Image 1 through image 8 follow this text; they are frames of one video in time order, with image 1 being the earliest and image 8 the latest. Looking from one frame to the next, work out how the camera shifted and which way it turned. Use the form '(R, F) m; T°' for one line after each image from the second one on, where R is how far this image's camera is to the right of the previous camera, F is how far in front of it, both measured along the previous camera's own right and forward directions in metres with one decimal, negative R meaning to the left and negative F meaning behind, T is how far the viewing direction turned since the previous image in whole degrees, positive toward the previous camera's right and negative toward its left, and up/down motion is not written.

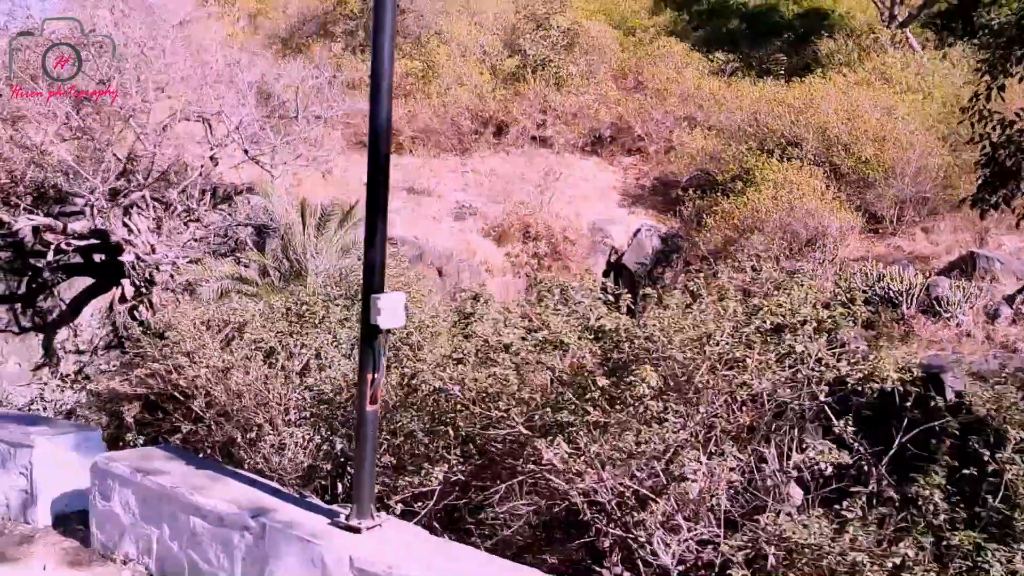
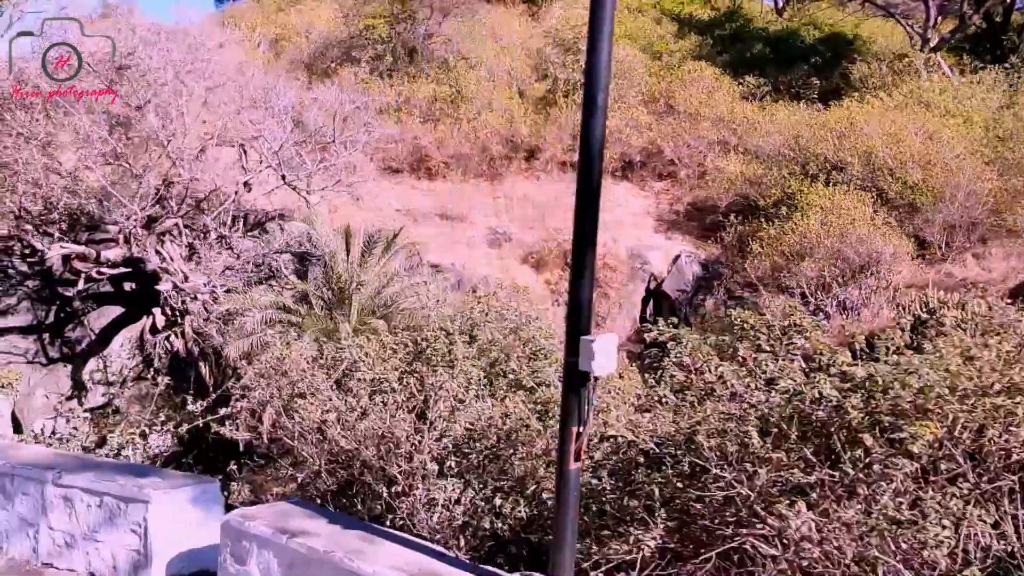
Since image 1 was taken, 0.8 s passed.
(-0.5, +0.3) m; 0°
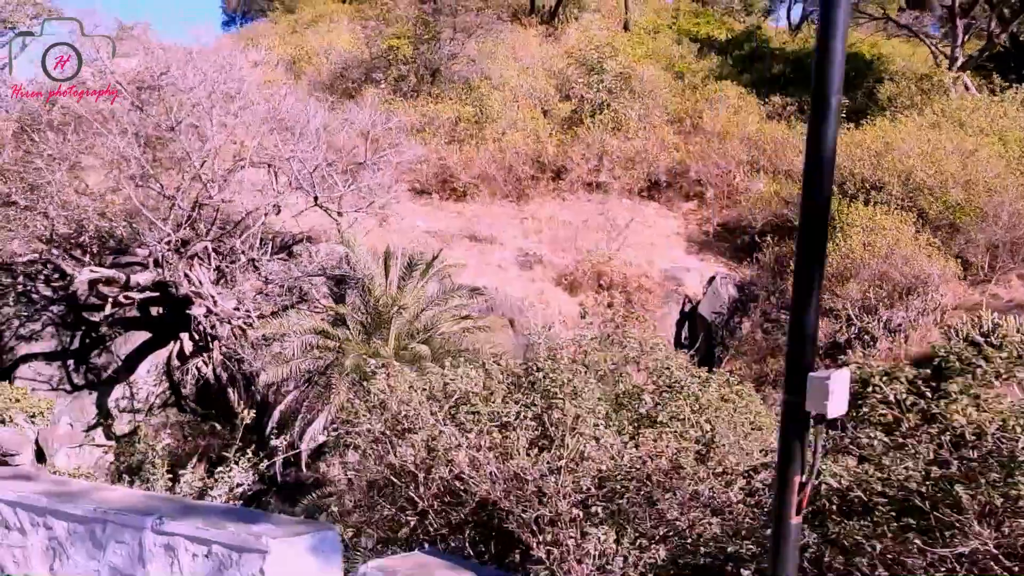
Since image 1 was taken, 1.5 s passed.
(-0.5, +0.2) m; 0°
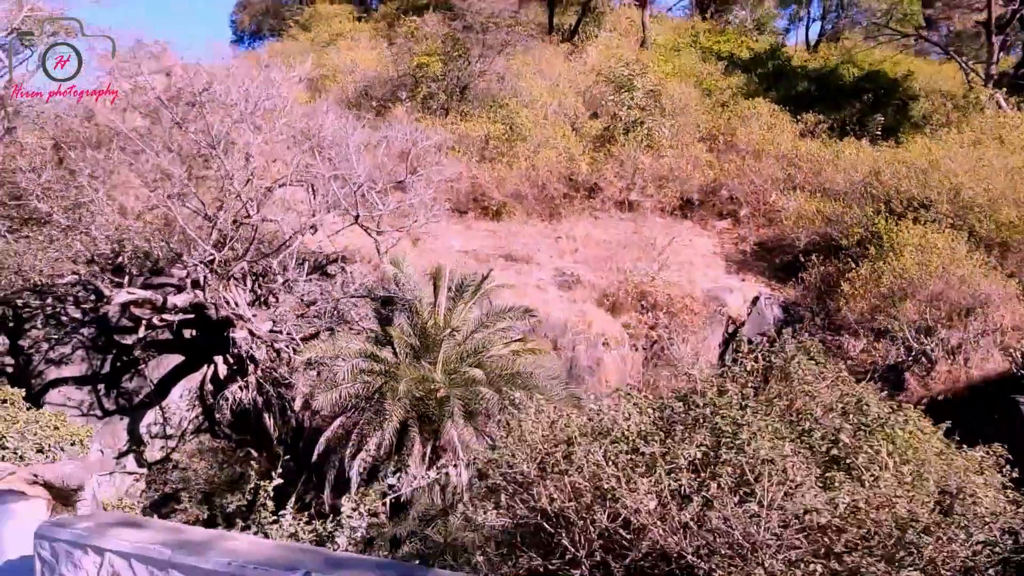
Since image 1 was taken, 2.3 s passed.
(-0.6, +0.3) m; 0°
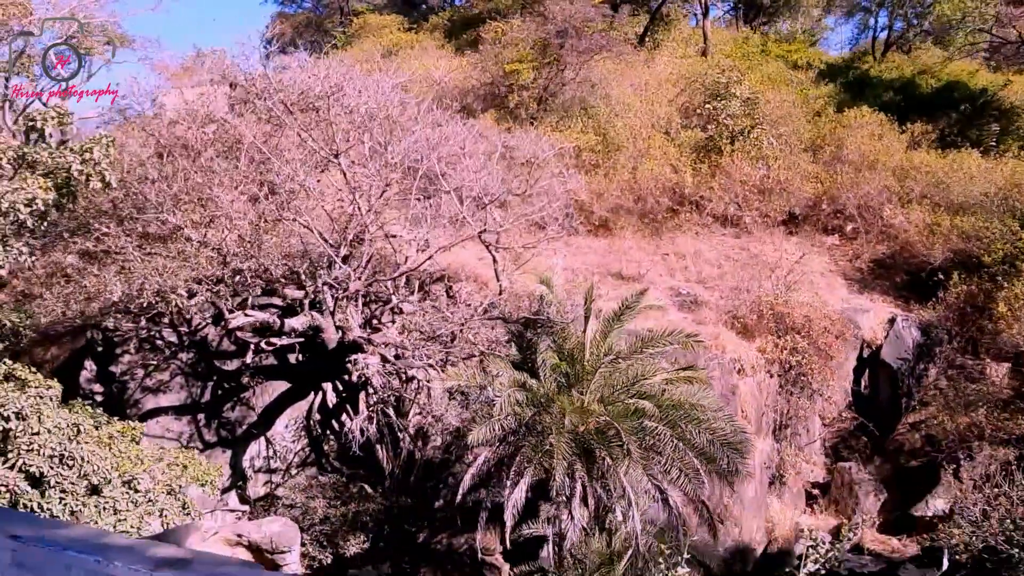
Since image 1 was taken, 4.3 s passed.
(-1.4, +0.8) m; 0°
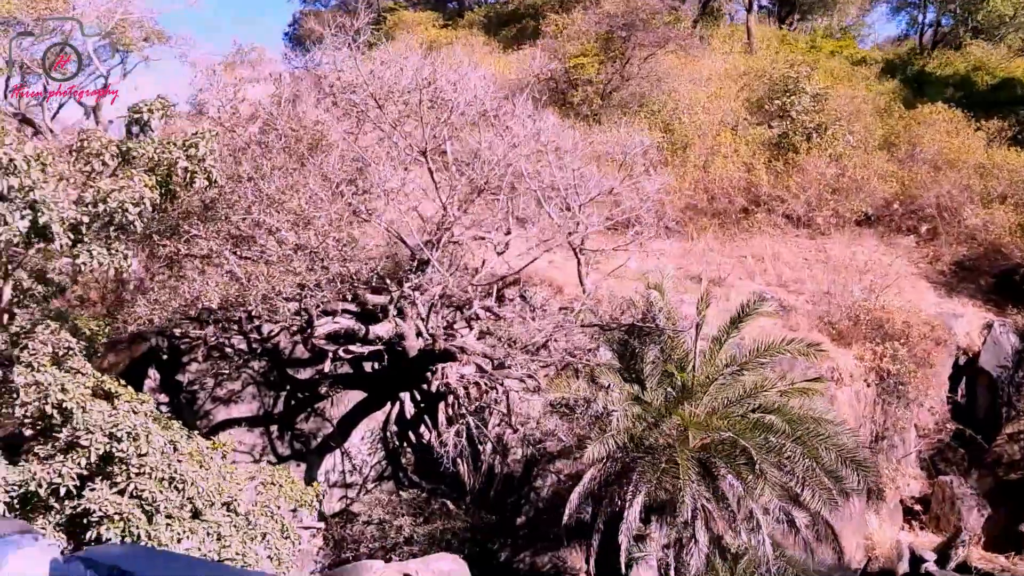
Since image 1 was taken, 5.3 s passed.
(-0.9, +0.5) m; 0°
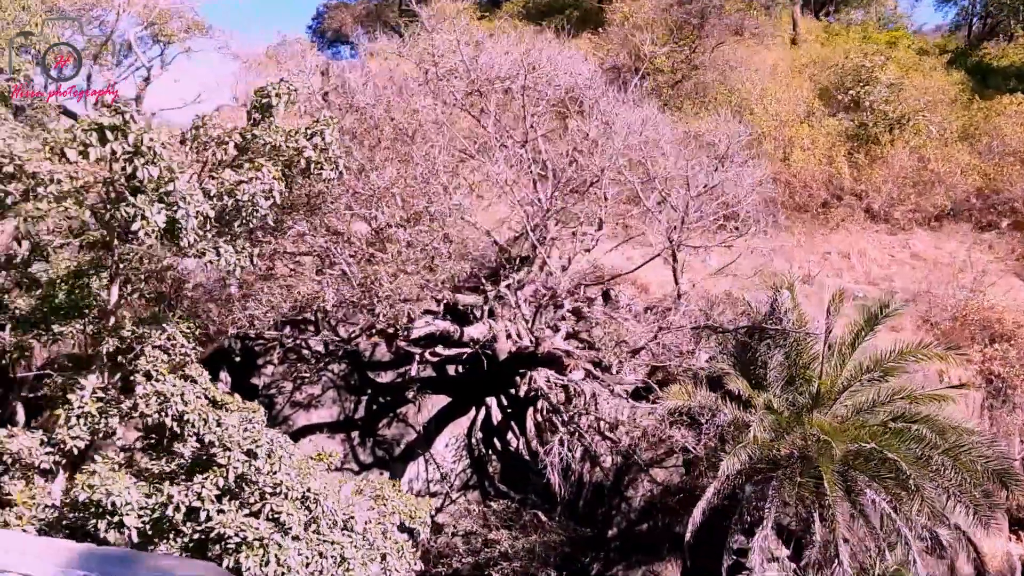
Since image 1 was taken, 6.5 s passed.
(-0.9, +0.5) m; 0°
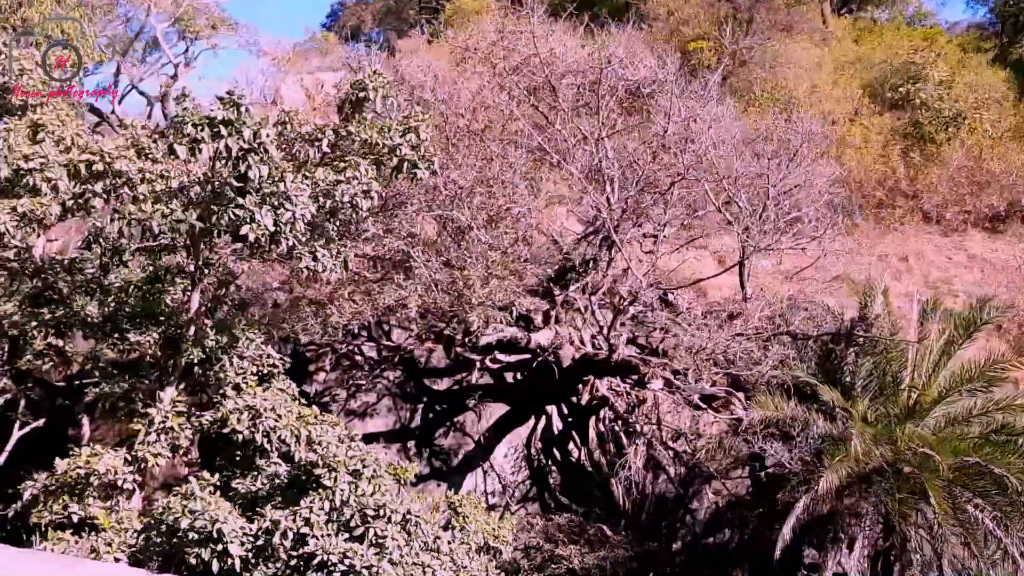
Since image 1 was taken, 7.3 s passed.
(-0.6, +0.3) m; 0°
